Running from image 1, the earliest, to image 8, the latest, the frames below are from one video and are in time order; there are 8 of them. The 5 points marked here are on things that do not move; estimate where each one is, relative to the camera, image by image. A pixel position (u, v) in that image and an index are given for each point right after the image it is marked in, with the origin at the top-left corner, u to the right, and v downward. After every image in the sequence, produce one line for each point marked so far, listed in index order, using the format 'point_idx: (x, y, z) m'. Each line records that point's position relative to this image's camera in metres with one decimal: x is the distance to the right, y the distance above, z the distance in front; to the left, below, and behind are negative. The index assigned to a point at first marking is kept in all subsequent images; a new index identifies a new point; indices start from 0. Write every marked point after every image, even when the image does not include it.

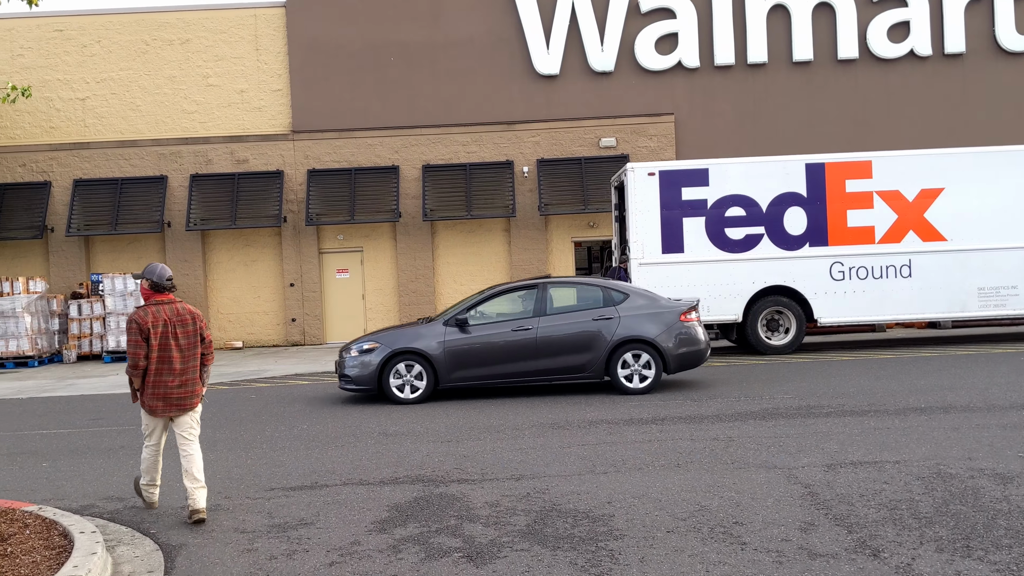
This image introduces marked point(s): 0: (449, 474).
0: (-0.5, -1.4, +7.7) m
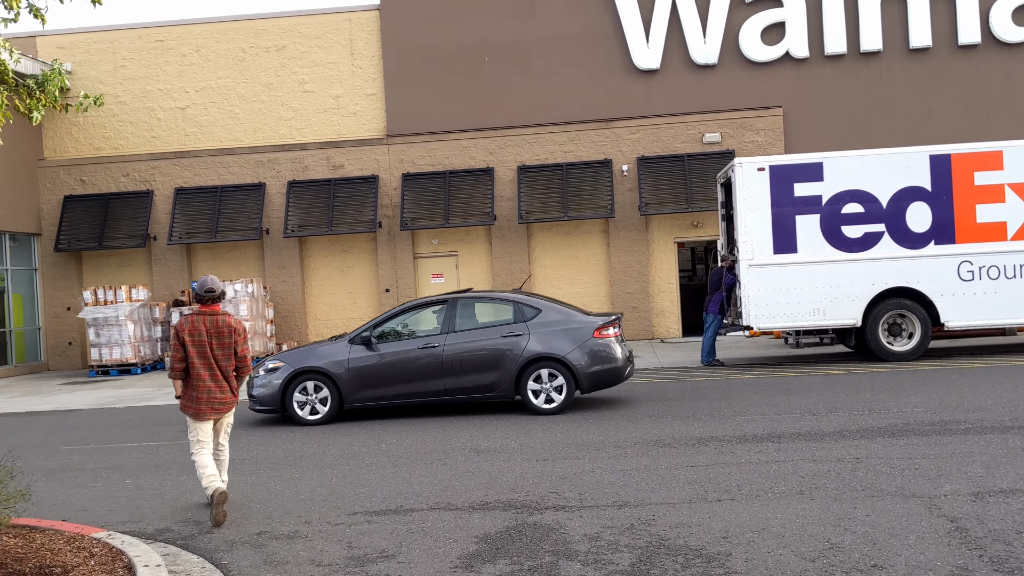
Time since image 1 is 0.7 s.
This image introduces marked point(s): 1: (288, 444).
0: (+0.2, -1.5, +7.1) m
1: (-2.2, -1.5, +10.1) m
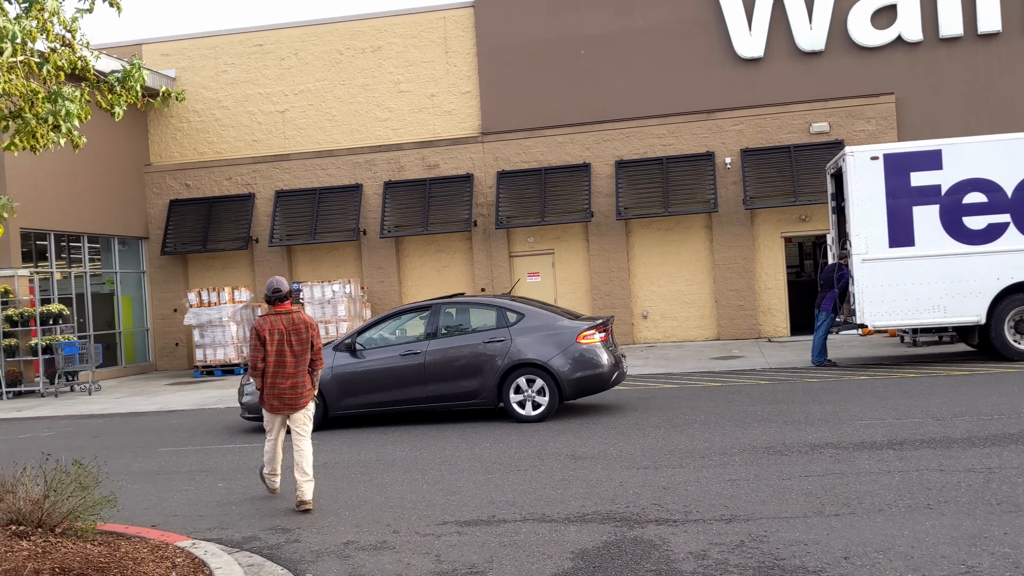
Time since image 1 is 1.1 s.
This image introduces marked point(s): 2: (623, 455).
0: (+0.9, -1.4, +6.6) m
1: (-1.3, -1.5, +9.9) m
2: (+1.0, -1.4, +8.9) m
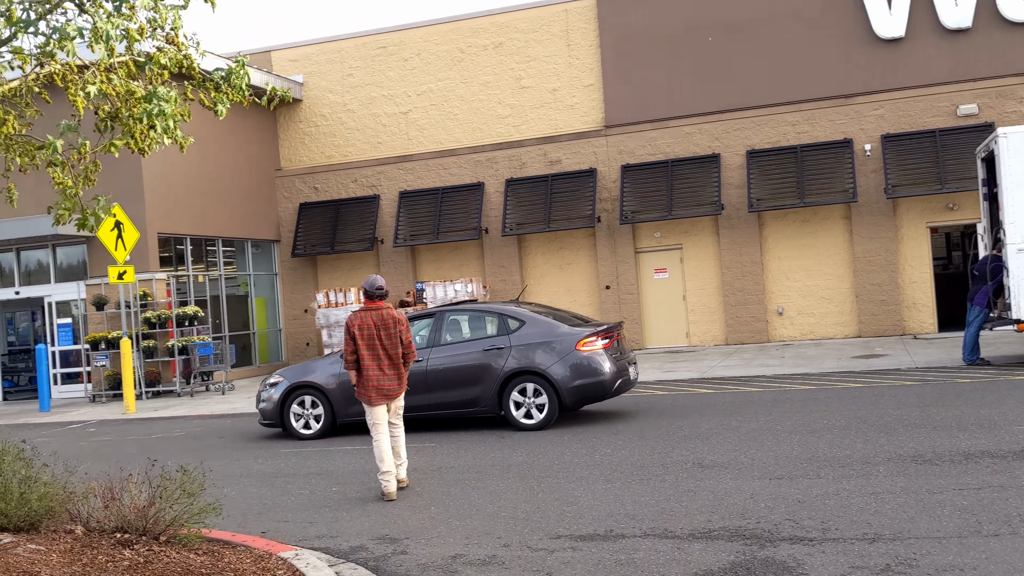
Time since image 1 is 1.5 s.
0: (+1.6, -1.4, +6.0) m
1: (-0.1, -1.5, +9.6) m
2: (+1.9, -1.4, +8.3) m
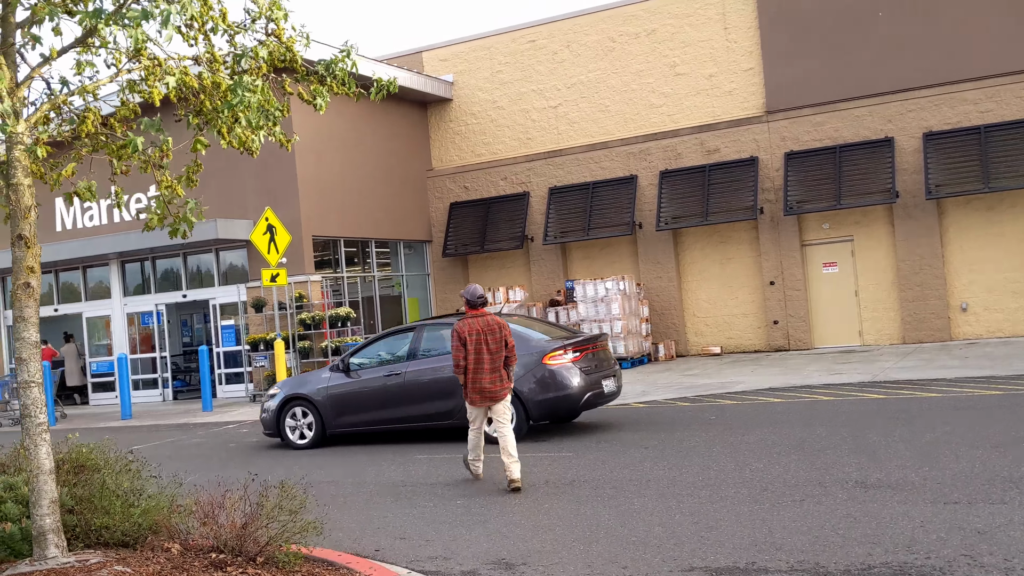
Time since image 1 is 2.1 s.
0: (+2.2, -1.4, +5.1) m
1: (+1.1, -1.5, +8.9) m
2: (+2.9, -1.4, +7.3) m
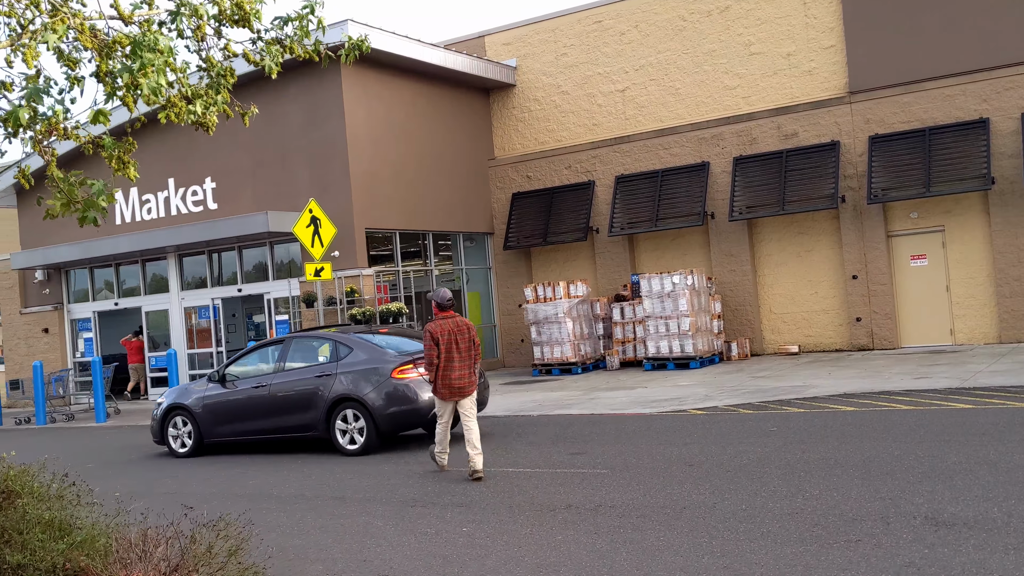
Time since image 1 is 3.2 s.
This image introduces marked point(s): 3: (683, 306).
0: (+2.0, -1.4, +4.0) m
1: (+1.2, -1.5, +7.8) m
2: (+2.9, -1.4, +6.0) m
3: (+3.1, -0.3, +18.5) m
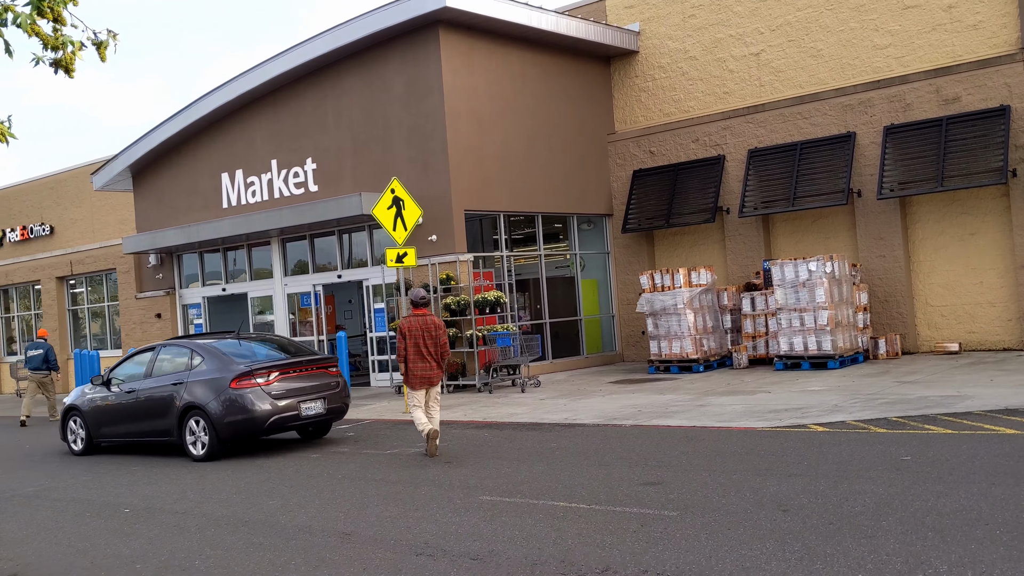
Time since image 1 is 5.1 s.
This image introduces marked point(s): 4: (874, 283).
0: (+1.6, -1.5, +2.0) m
1: (+1.4, -1.5, +6.0) m
2: (+2.8, -1.4, +3.9) m
3: (+4.8, -0.1, +16.2) m
4: (+6.2, +0.1, +17.8) m
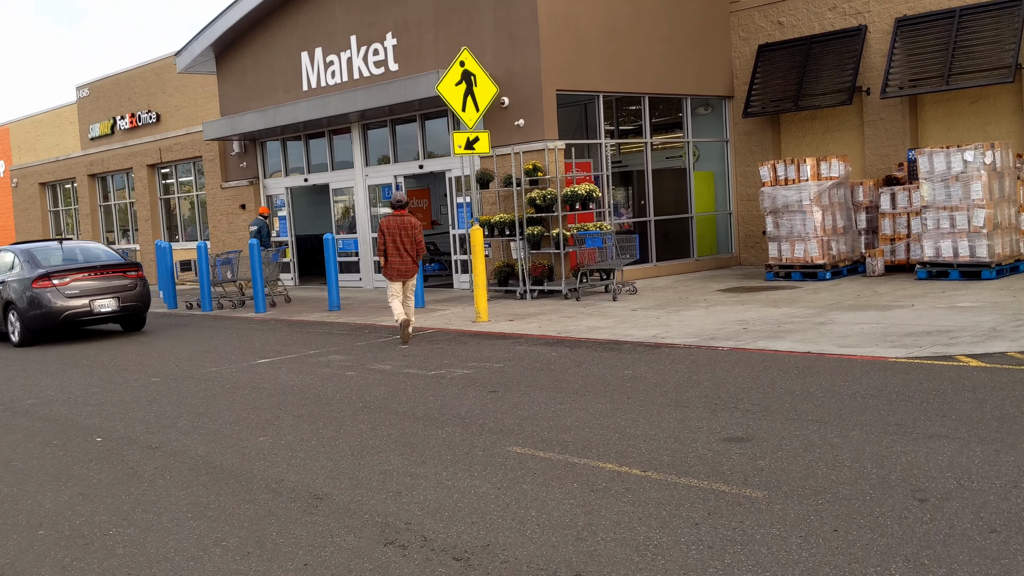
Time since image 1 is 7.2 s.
0: (+1.1, -1.4, 0.0) m
1: (+1.4, -1.1, +3.9) m
2: (+2.5, -1.2, +1.8) m
3: (+6.1, +1.2, +13.5) m
4: (+7.6, +1.6, +14.8) m
